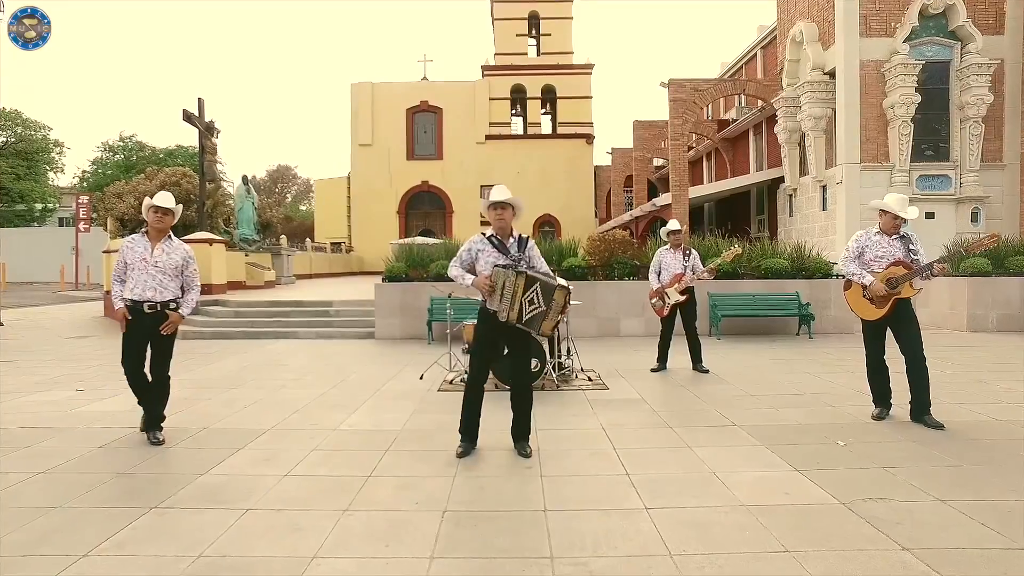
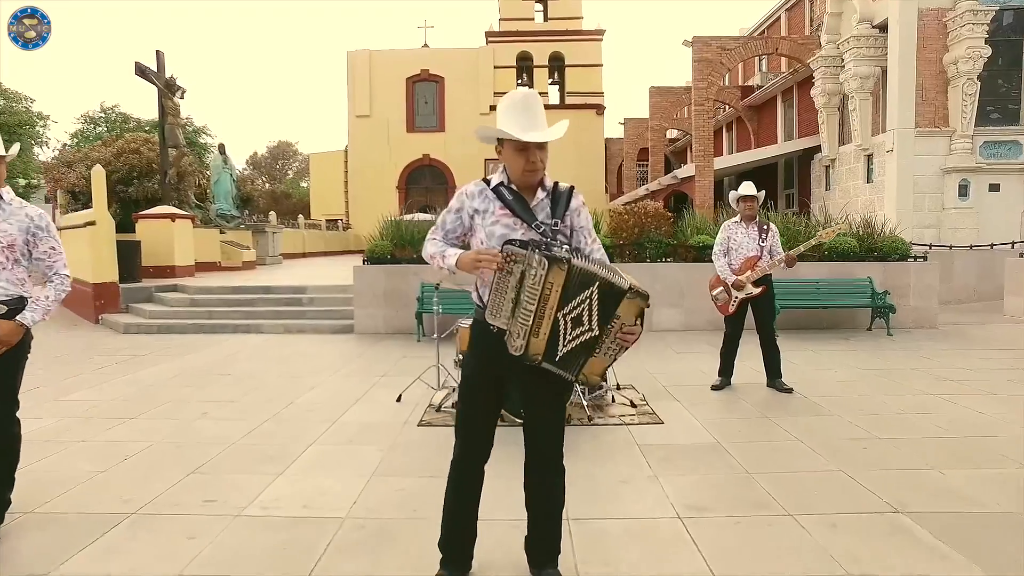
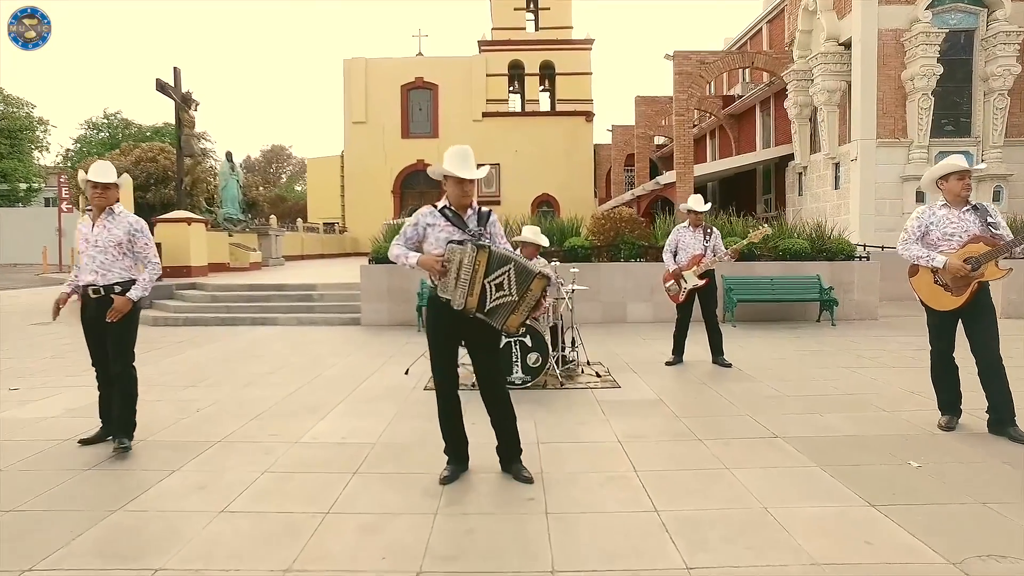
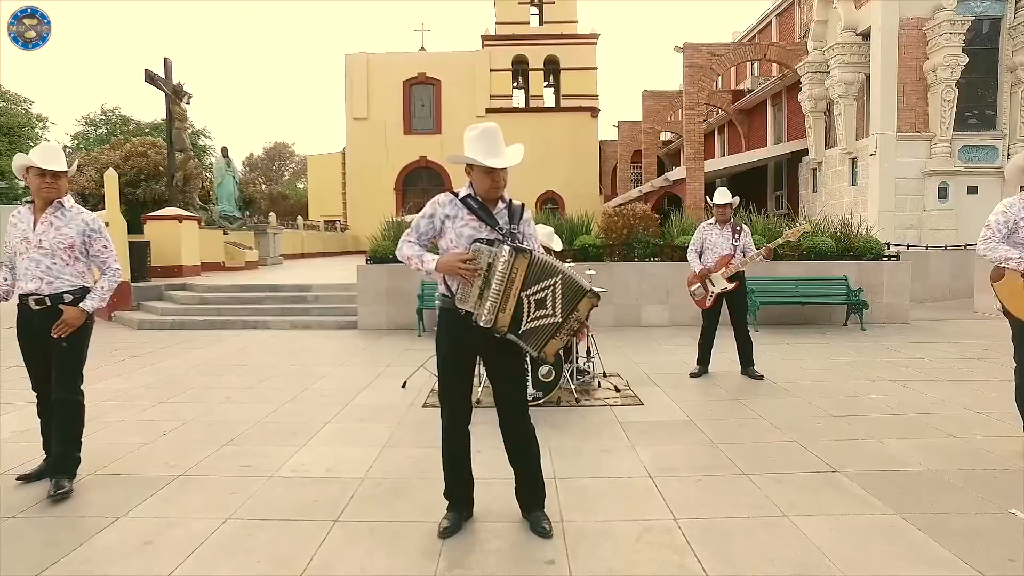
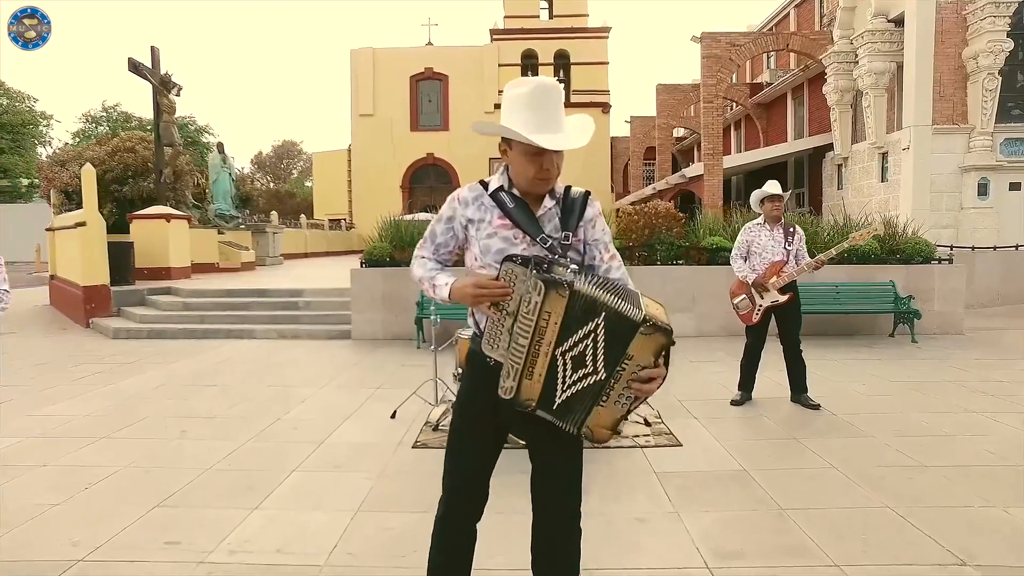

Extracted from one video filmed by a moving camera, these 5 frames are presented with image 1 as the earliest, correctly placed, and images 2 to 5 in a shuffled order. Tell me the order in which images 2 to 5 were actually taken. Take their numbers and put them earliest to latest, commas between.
3, 4, 2, 5
